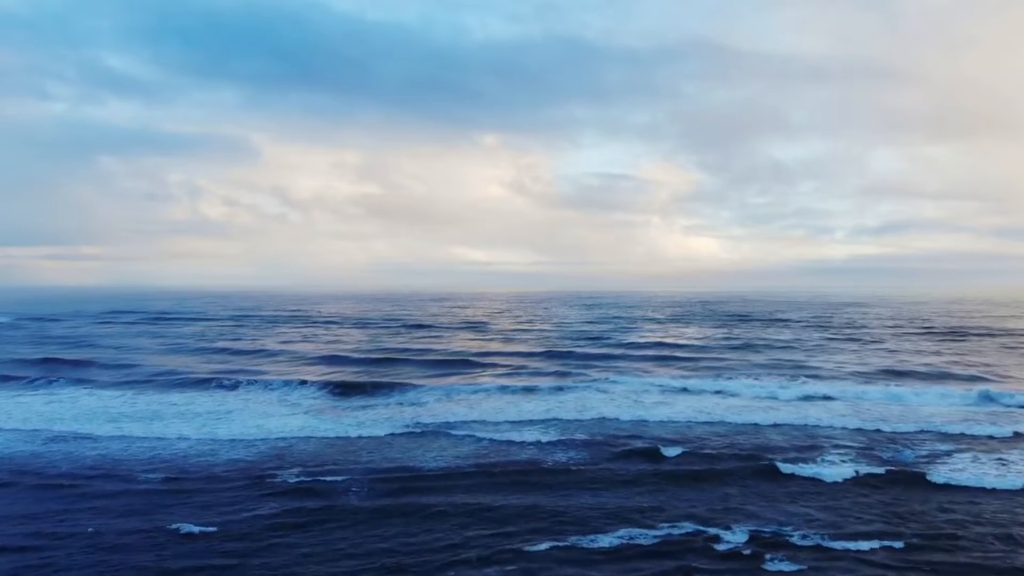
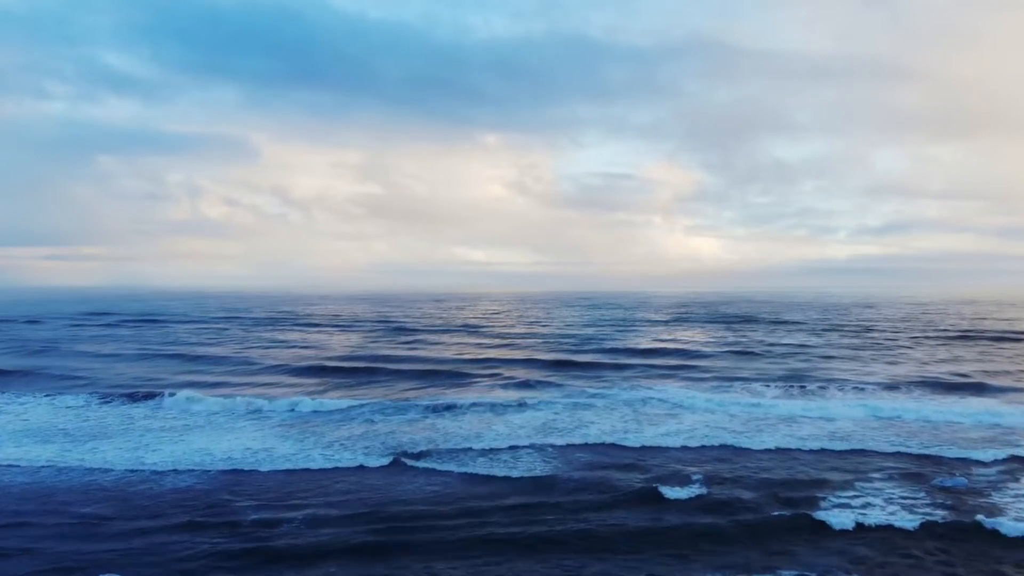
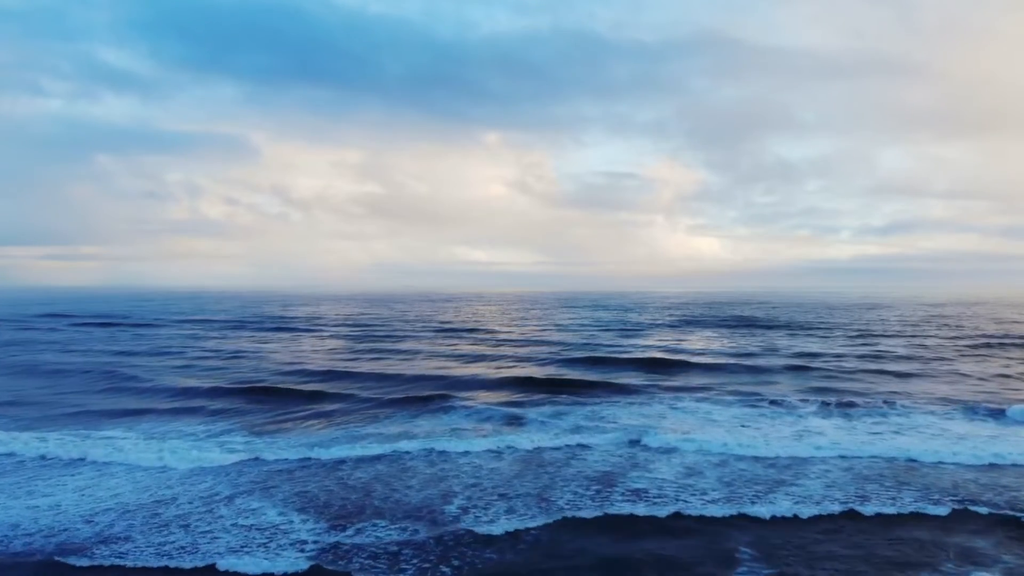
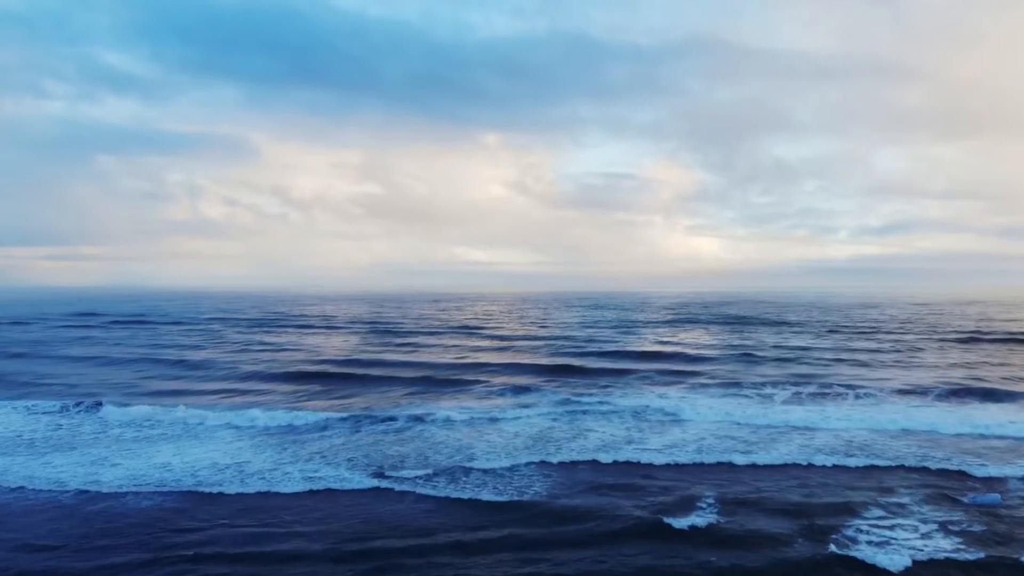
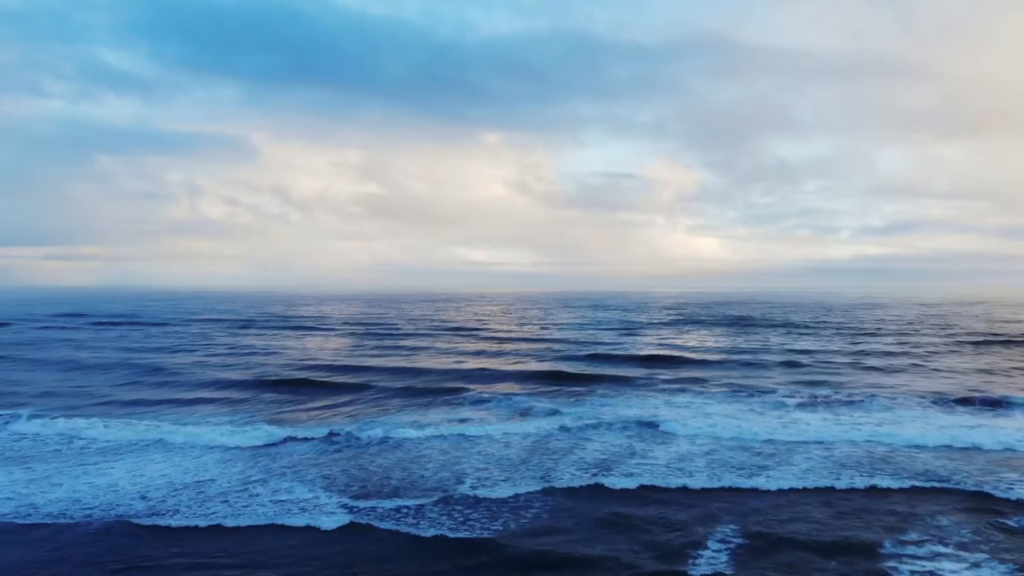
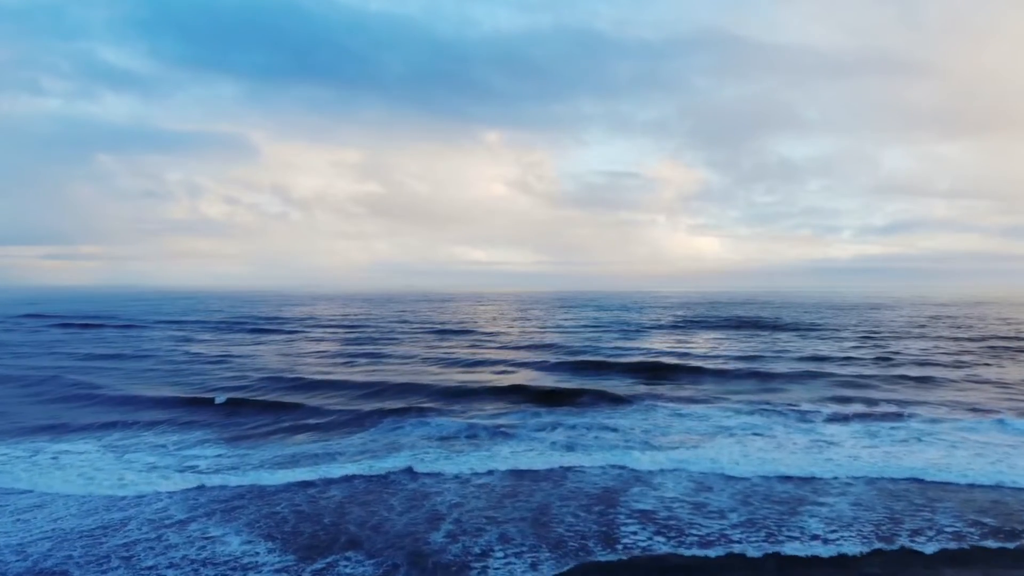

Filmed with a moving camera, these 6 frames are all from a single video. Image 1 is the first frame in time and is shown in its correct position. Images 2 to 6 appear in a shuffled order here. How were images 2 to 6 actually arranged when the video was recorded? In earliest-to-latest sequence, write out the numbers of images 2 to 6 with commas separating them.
2, 4, 5, 3, 6
